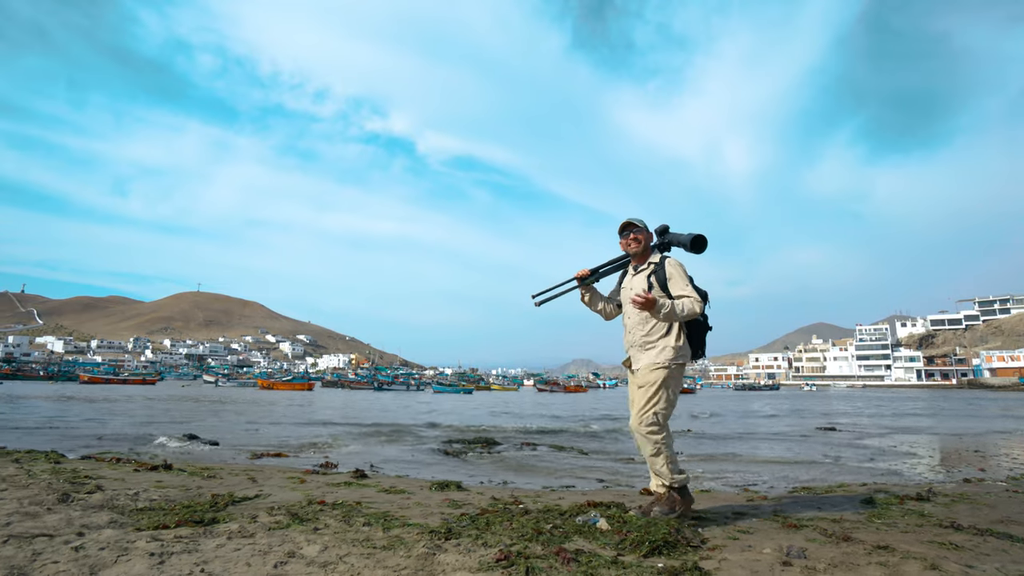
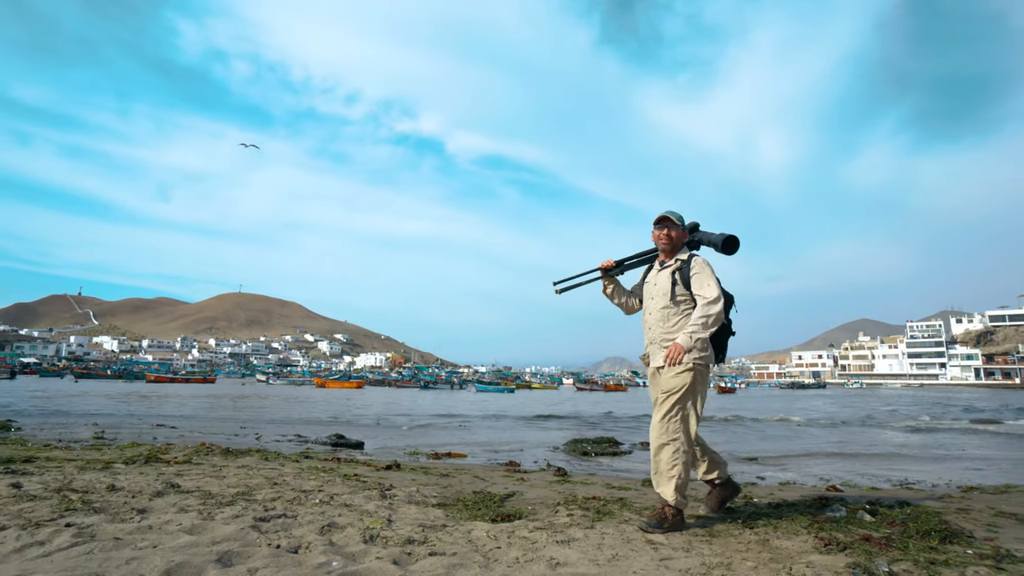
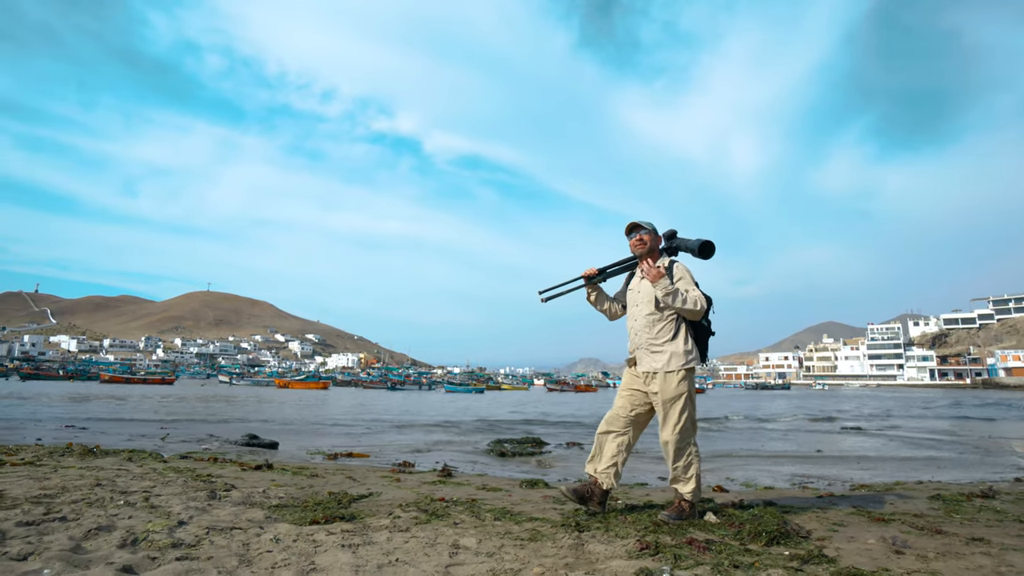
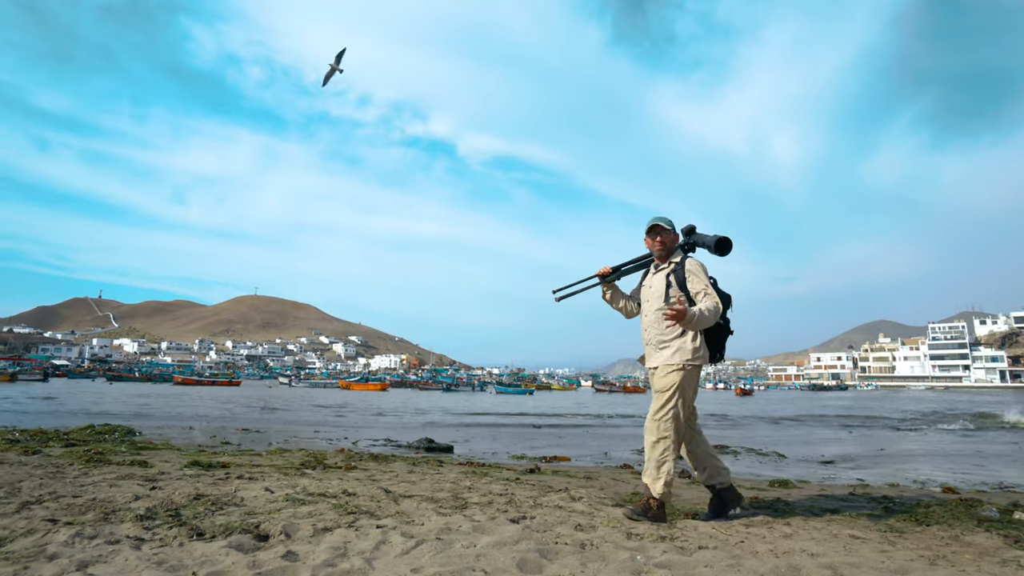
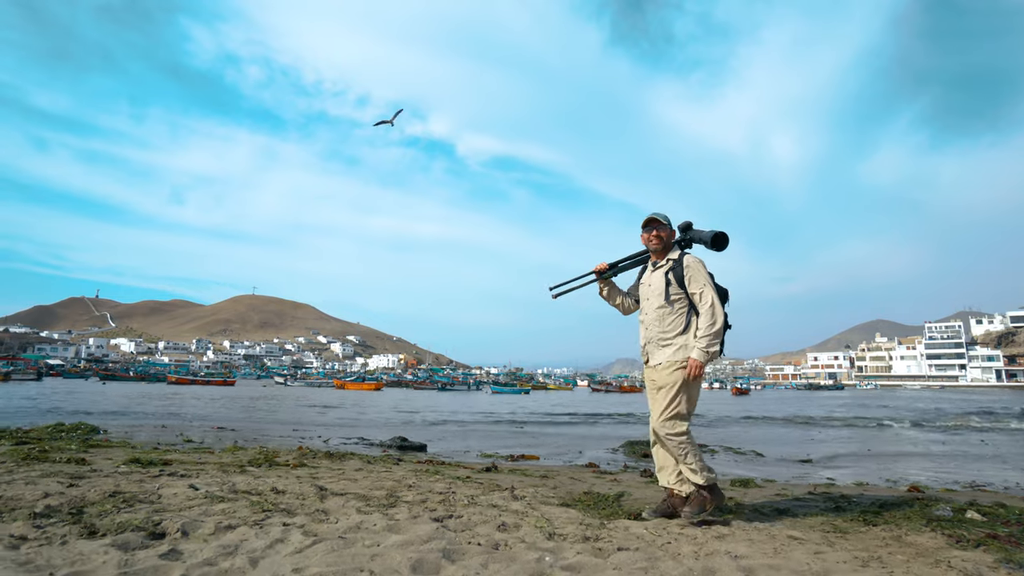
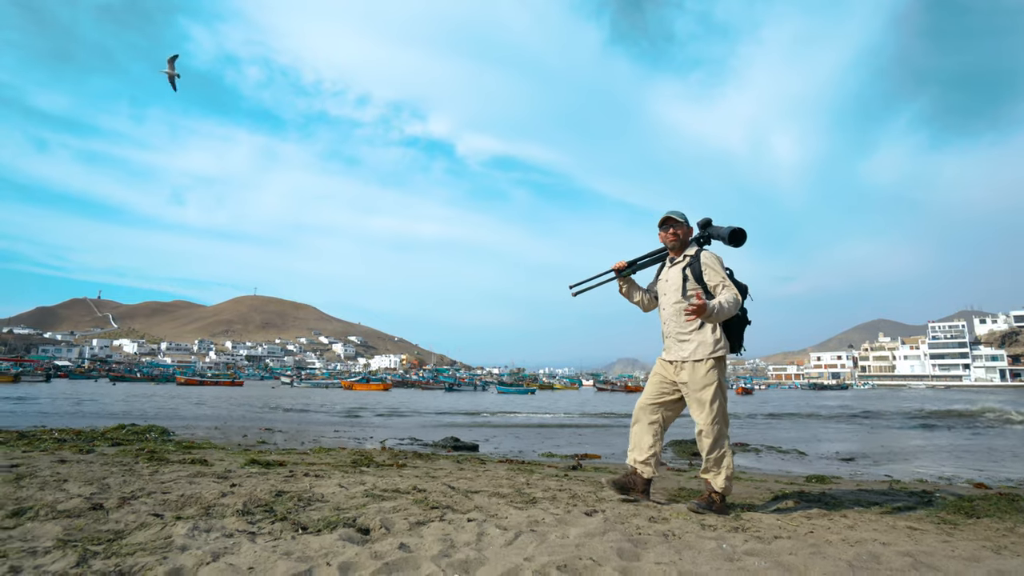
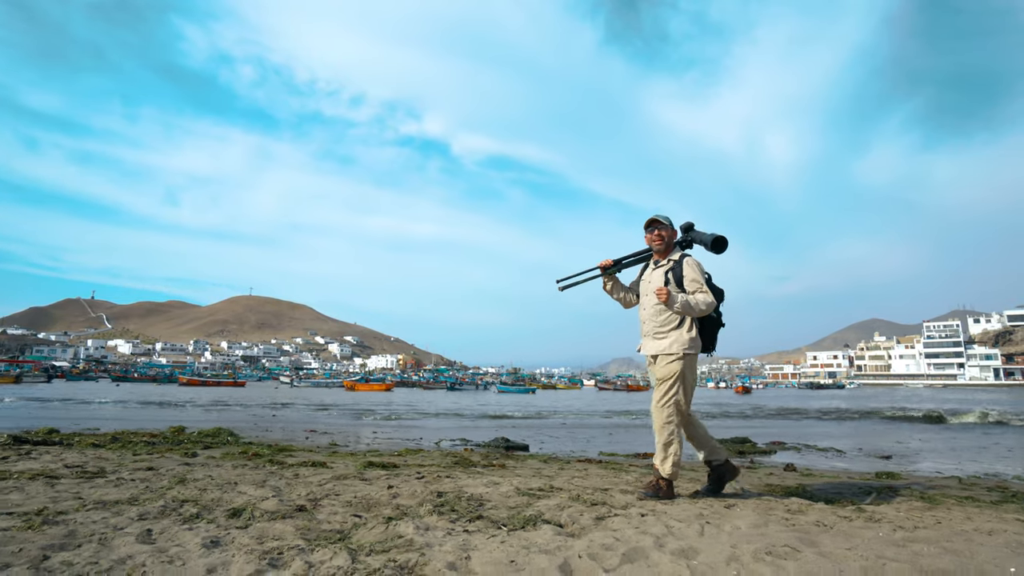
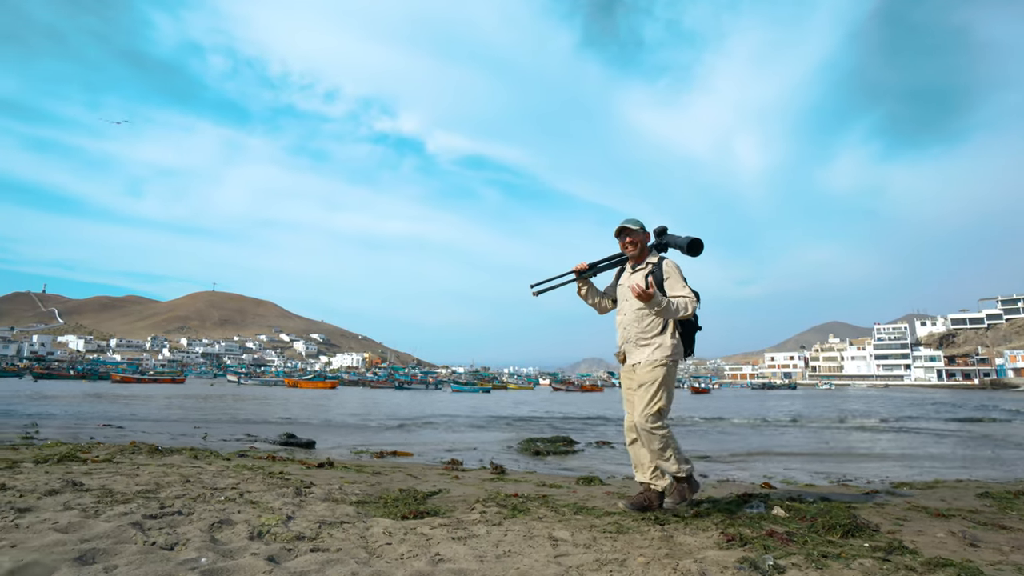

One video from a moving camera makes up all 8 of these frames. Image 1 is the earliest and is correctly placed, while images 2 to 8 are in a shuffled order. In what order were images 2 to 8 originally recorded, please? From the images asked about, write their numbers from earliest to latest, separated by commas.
3, 8, 2, 5, 4, 6, 7
